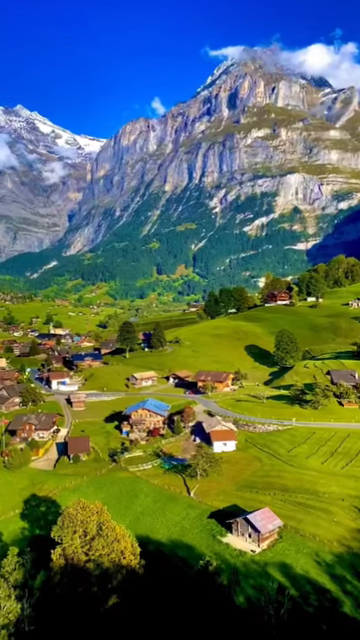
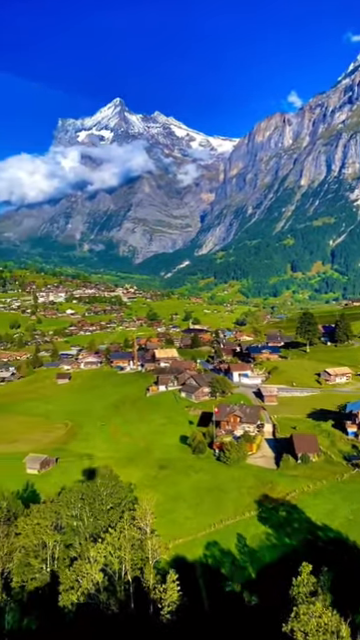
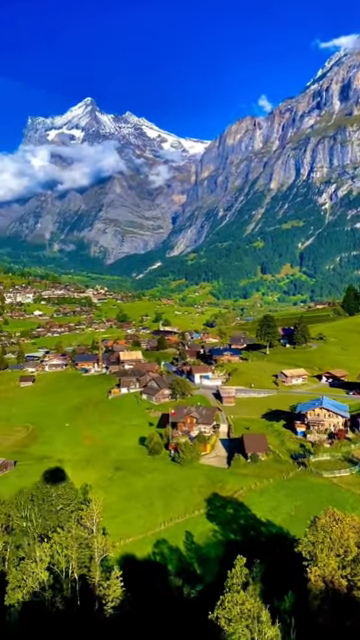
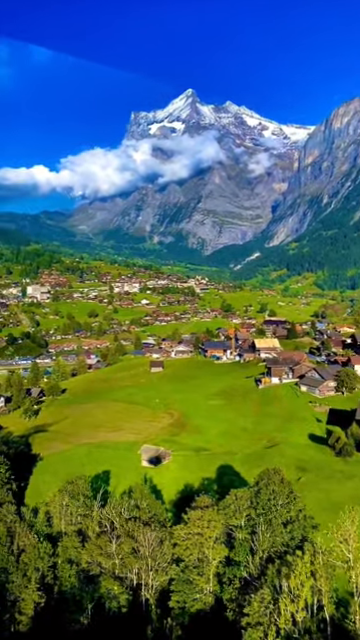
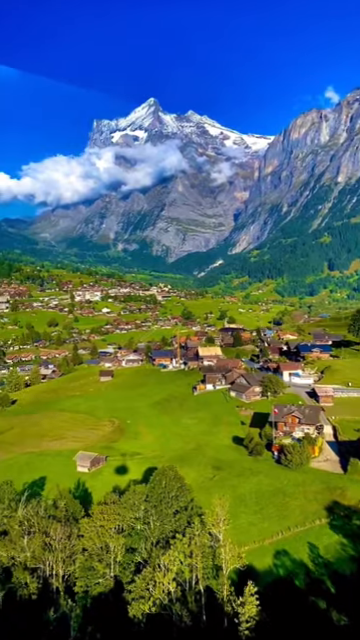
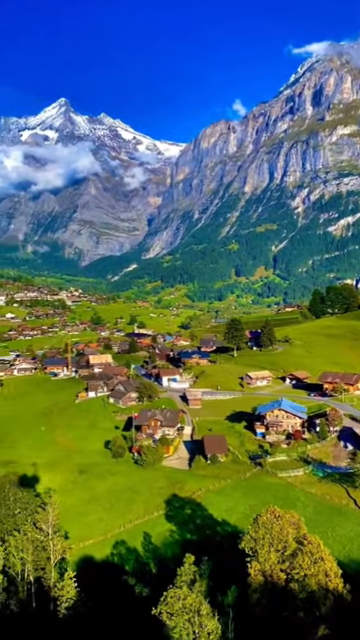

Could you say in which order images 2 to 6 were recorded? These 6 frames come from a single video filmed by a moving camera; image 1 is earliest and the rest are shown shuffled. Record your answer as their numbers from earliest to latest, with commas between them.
6, 3, 2, 5, 4
